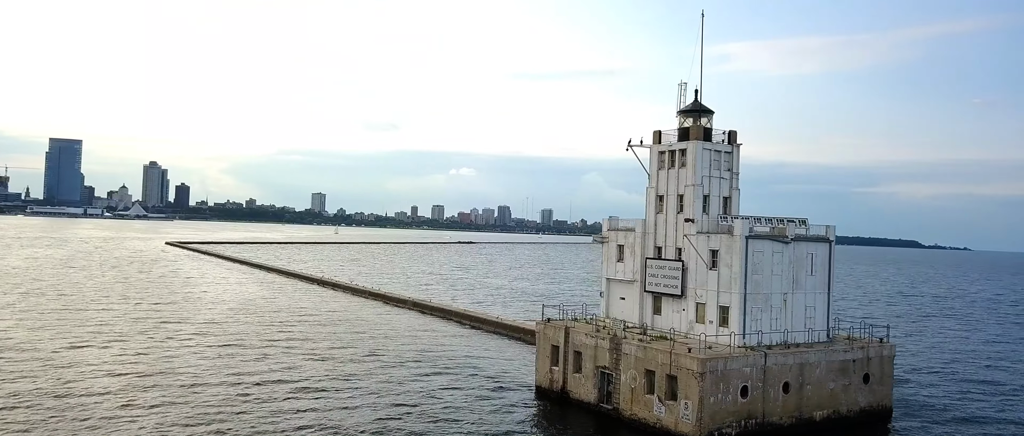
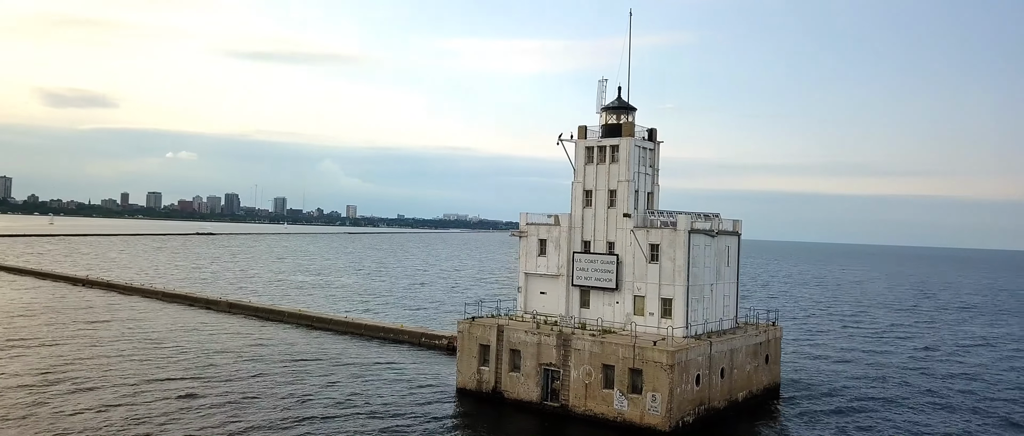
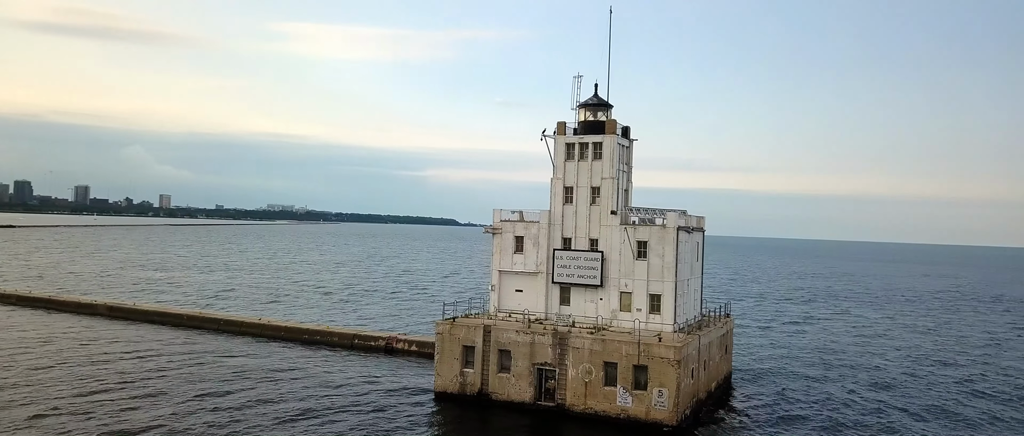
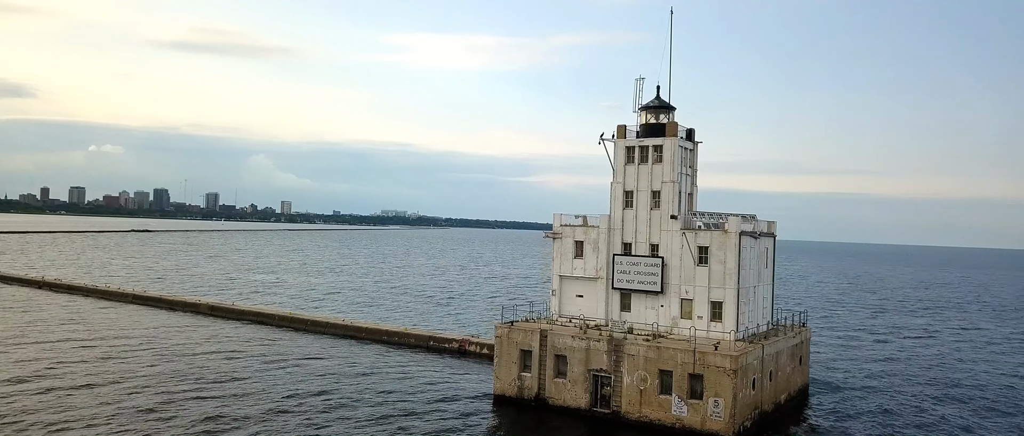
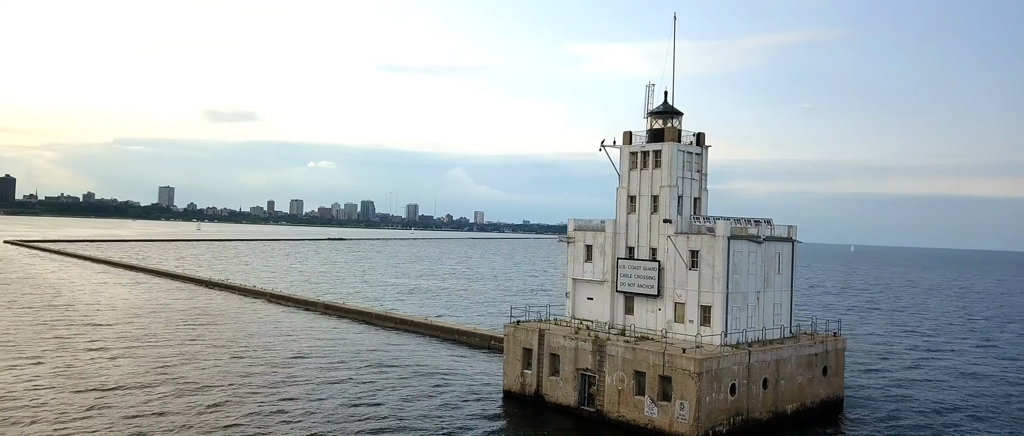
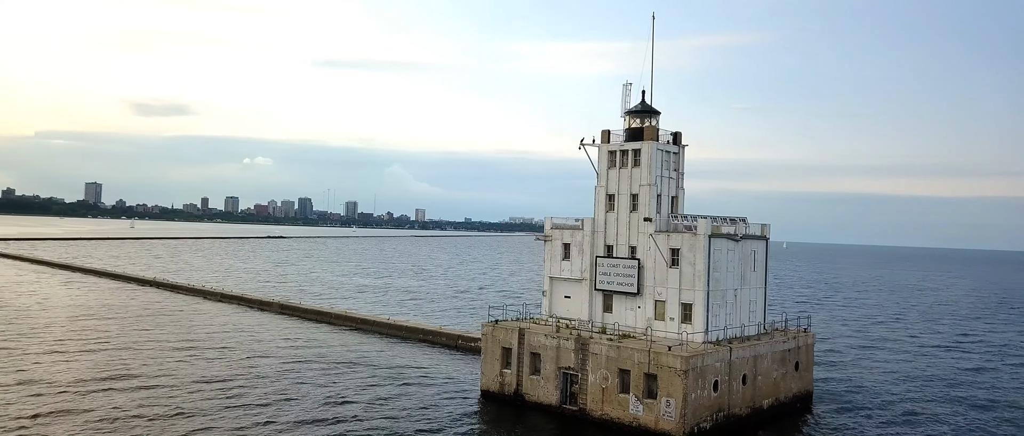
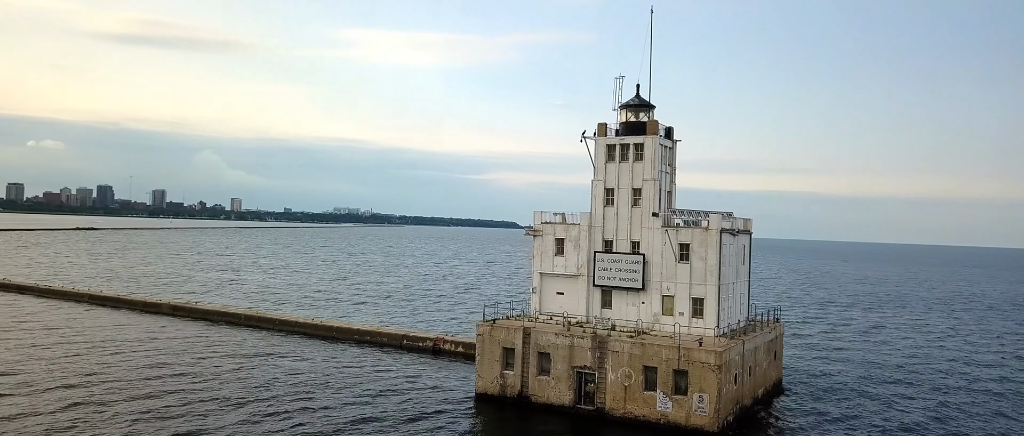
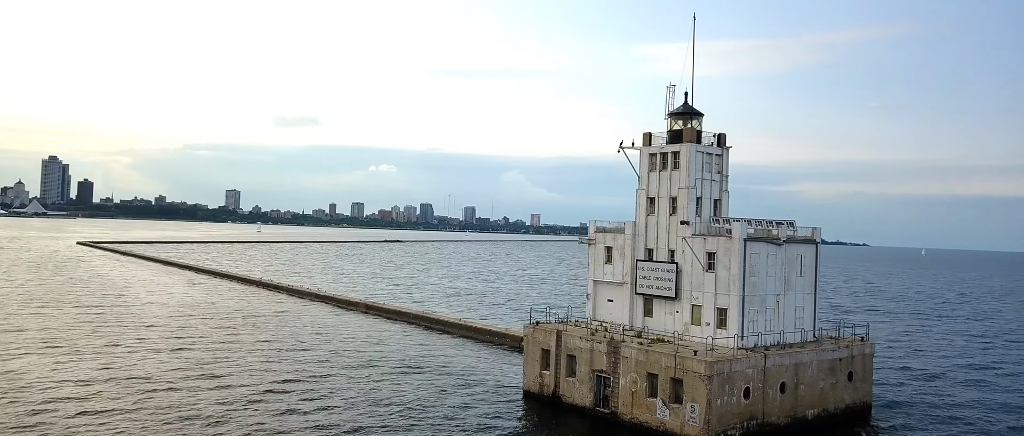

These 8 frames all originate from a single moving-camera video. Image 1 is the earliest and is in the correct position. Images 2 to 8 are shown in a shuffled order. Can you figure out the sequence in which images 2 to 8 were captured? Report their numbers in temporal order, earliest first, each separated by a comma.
8, 5, 6, 2, 4, 7, 3
